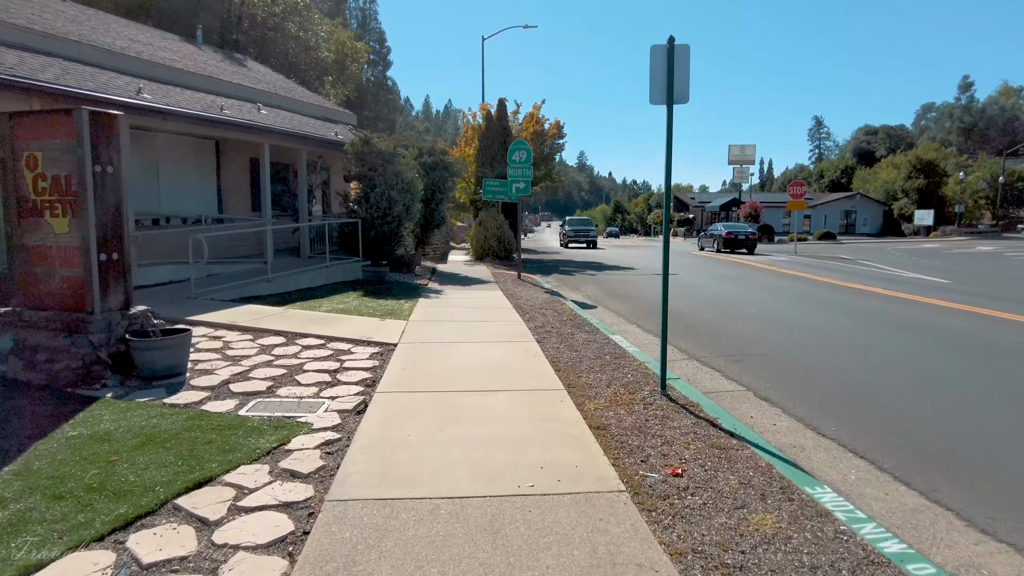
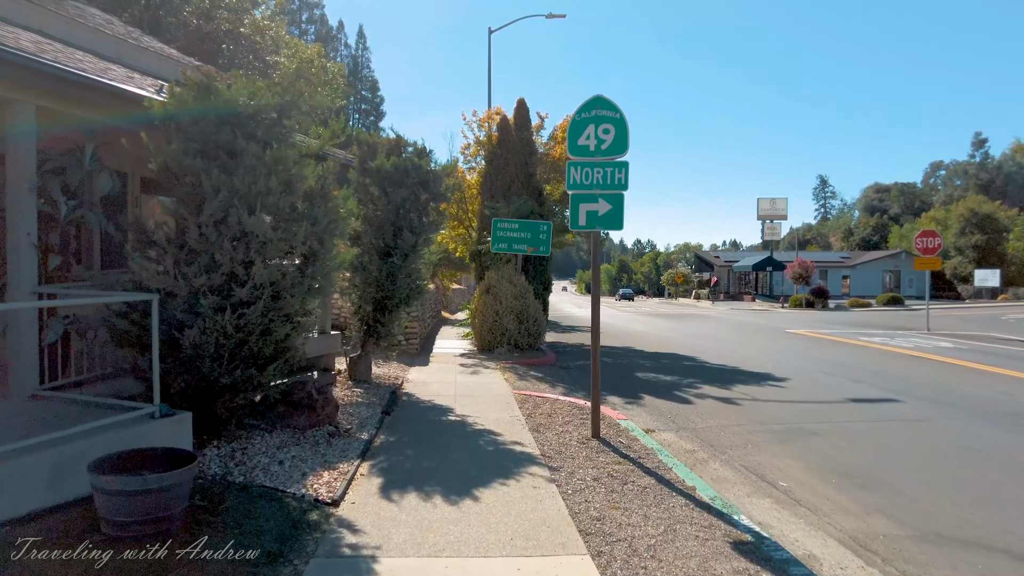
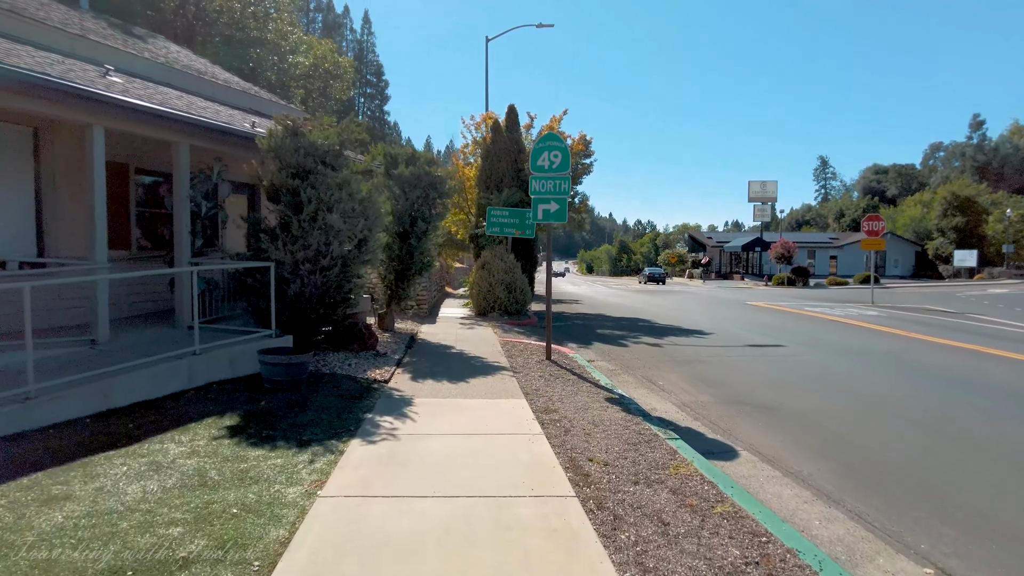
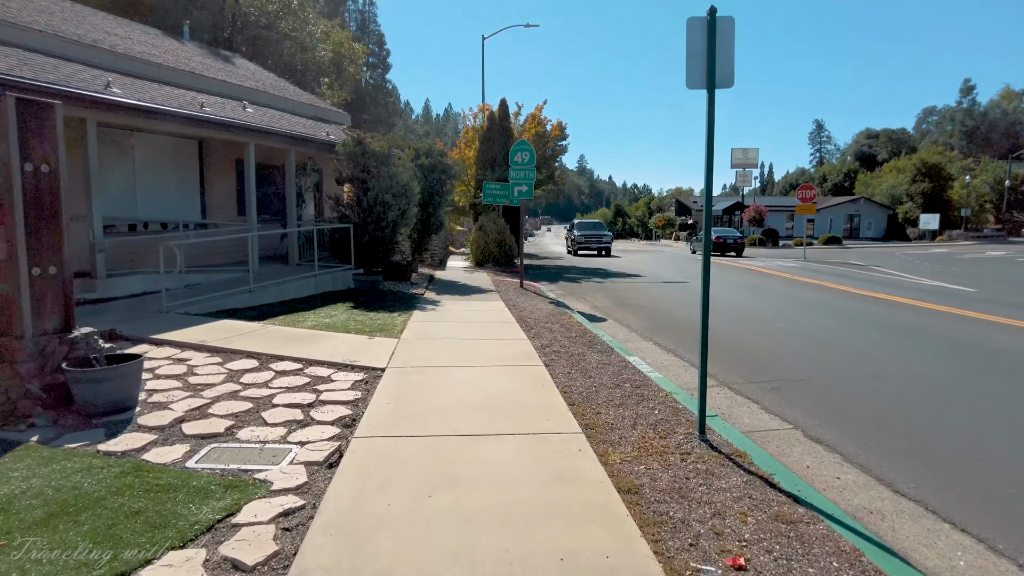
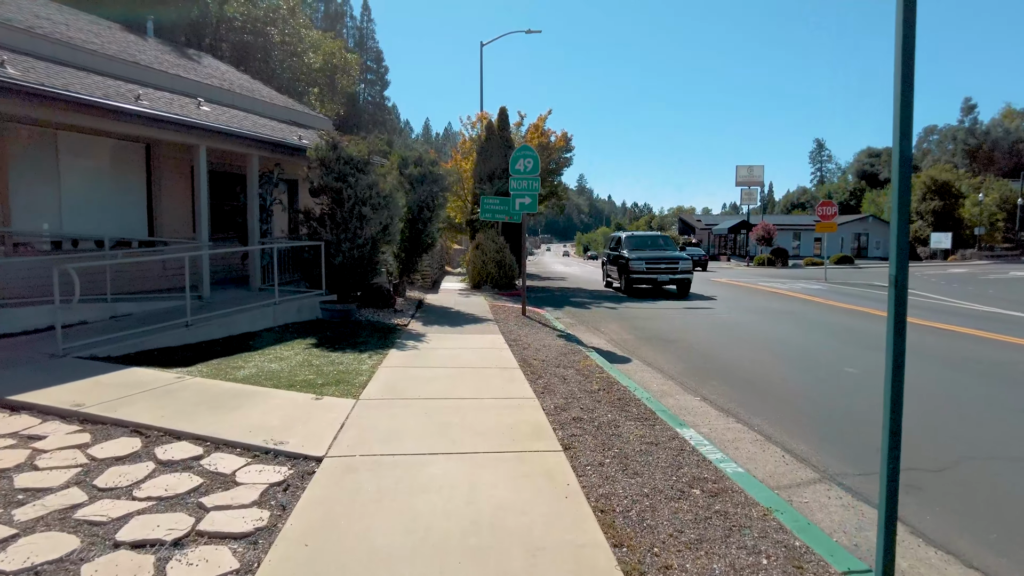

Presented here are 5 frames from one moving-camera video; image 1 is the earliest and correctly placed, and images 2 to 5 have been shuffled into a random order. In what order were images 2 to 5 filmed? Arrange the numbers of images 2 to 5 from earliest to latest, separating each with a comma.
4, 5, 3, 2
